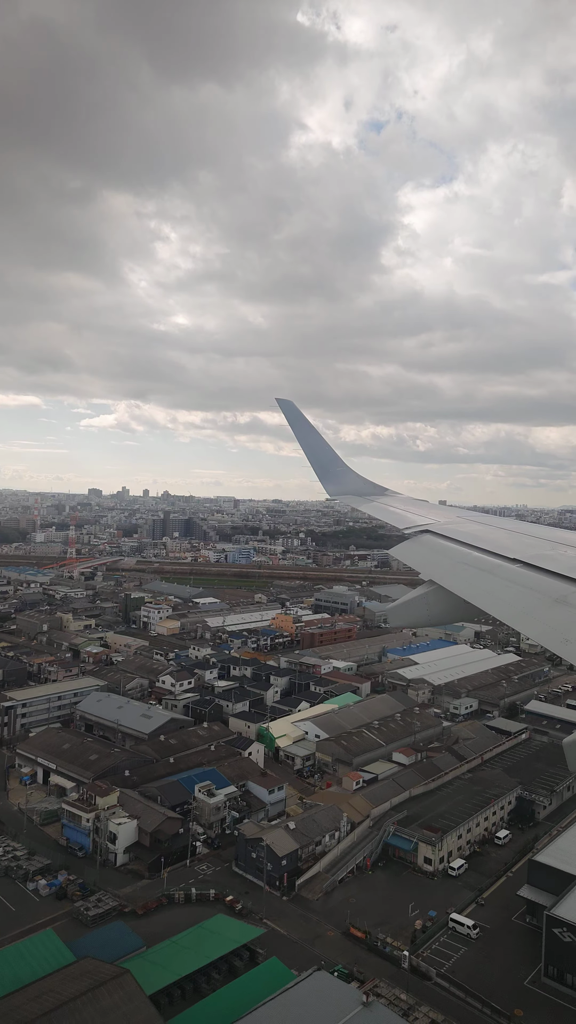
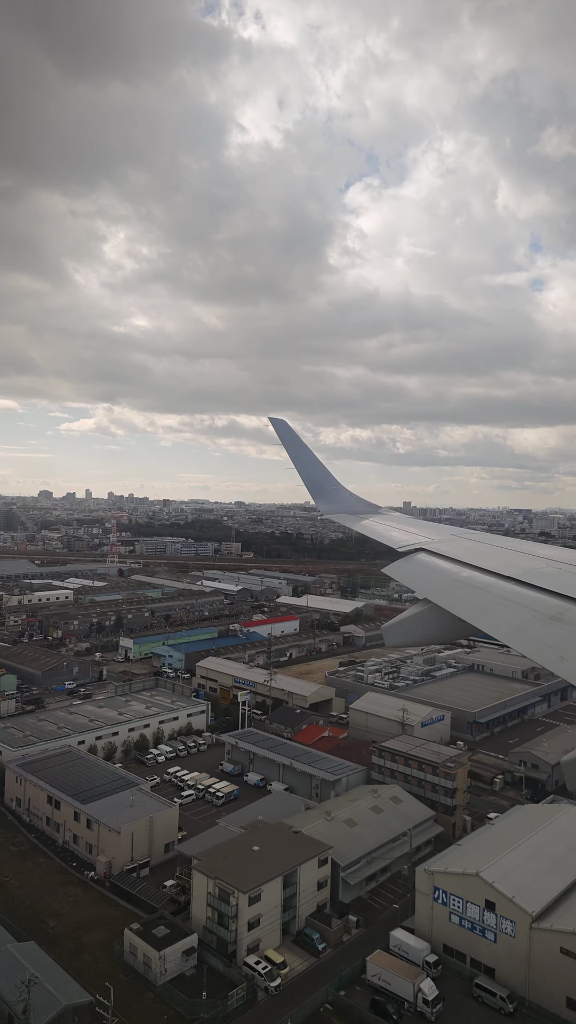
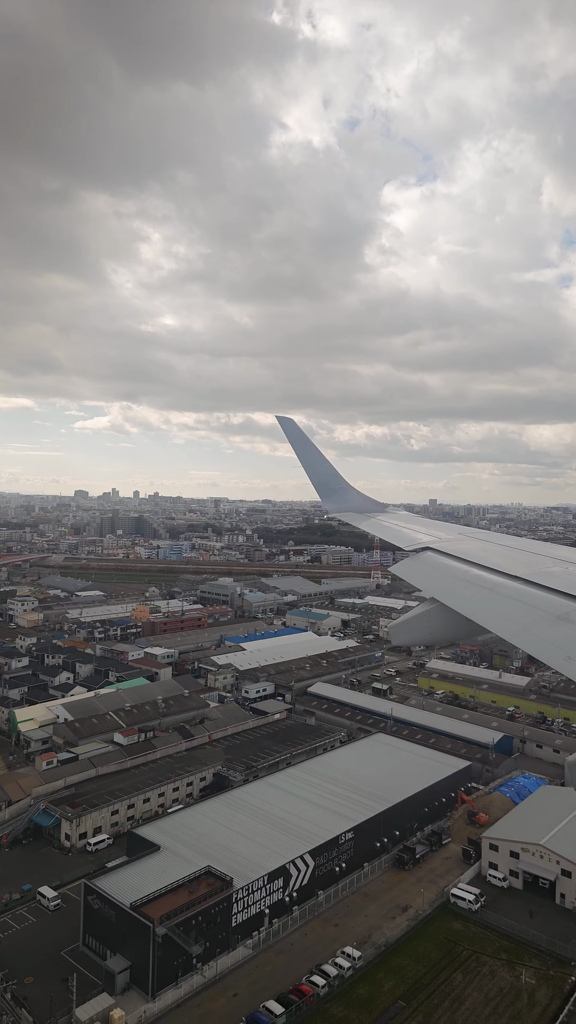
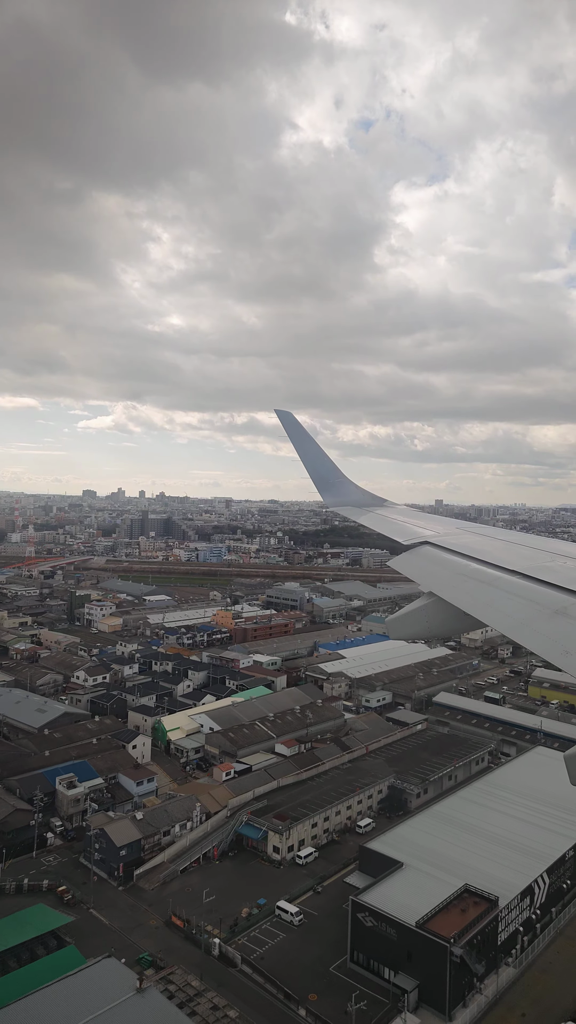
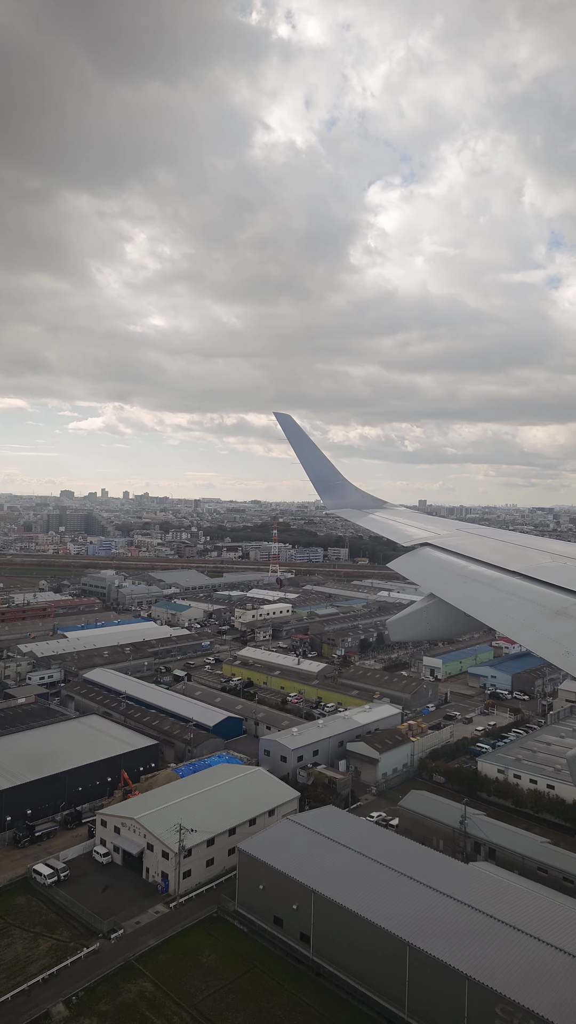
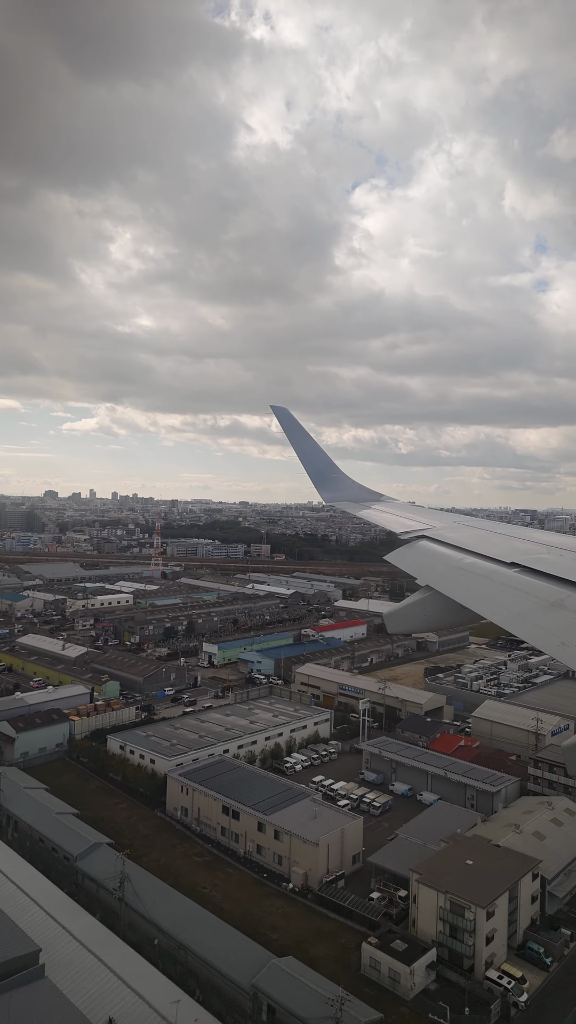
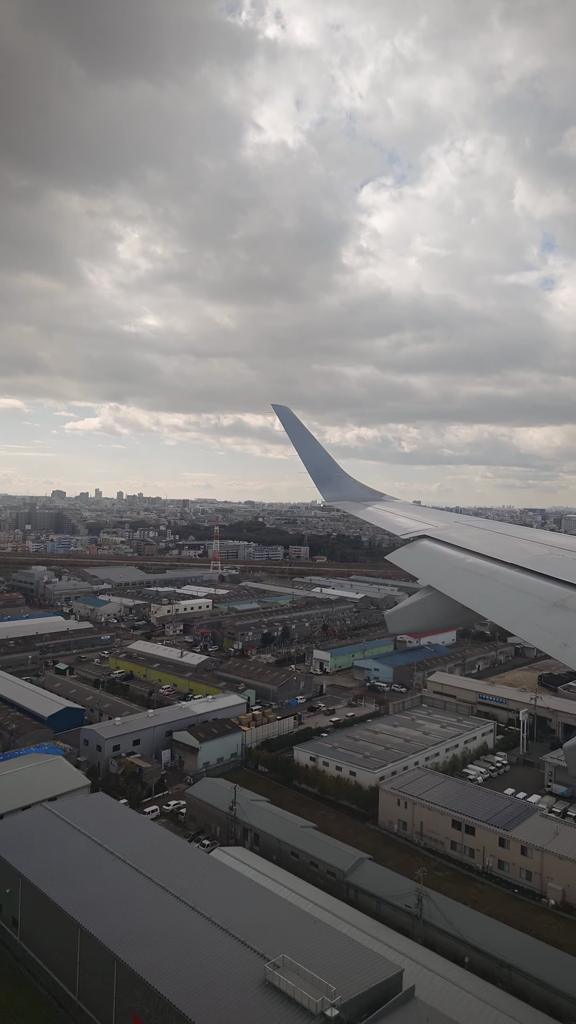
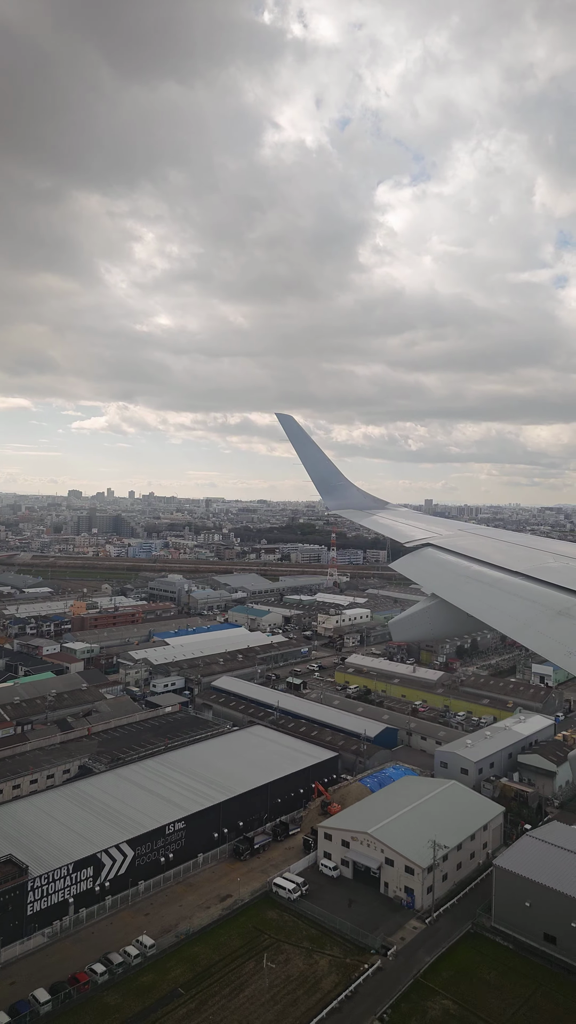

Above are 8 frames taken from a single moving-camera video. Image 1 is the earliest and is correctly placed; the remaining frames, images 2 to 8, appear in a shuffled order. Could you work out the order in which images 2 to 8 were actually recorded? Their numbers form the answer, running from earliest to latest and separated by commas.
4, 3, 8, 5, 7, 6, 2
